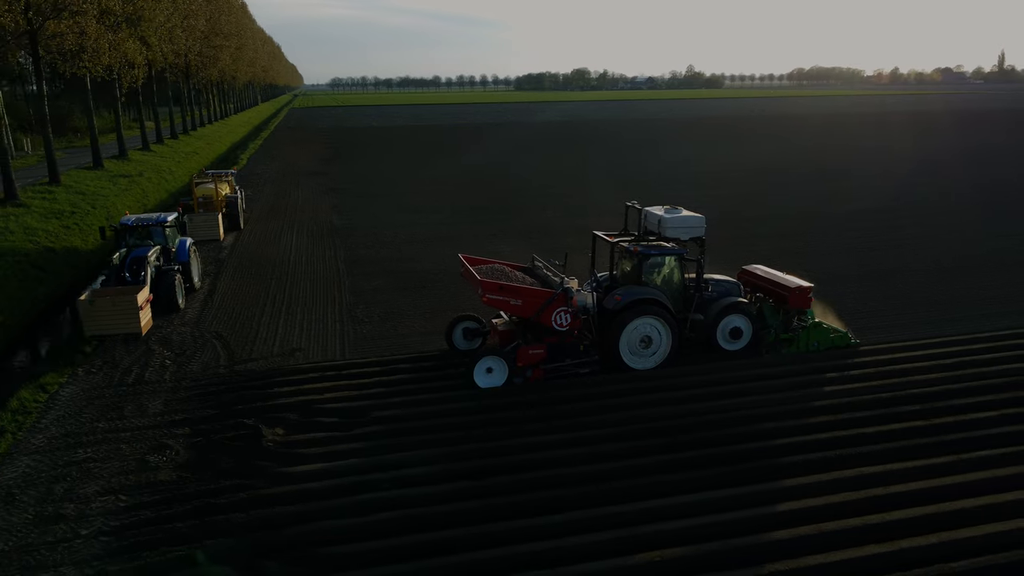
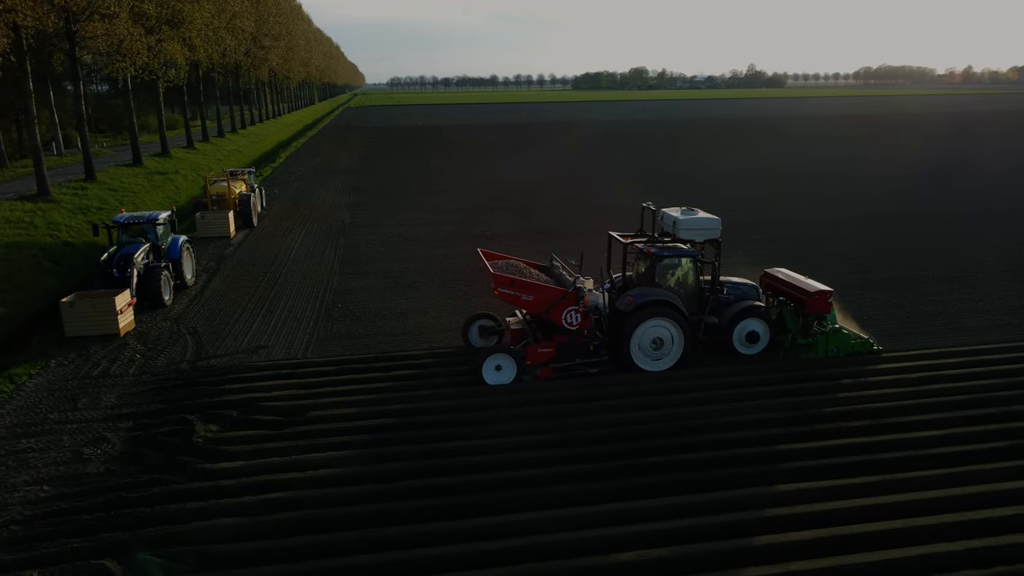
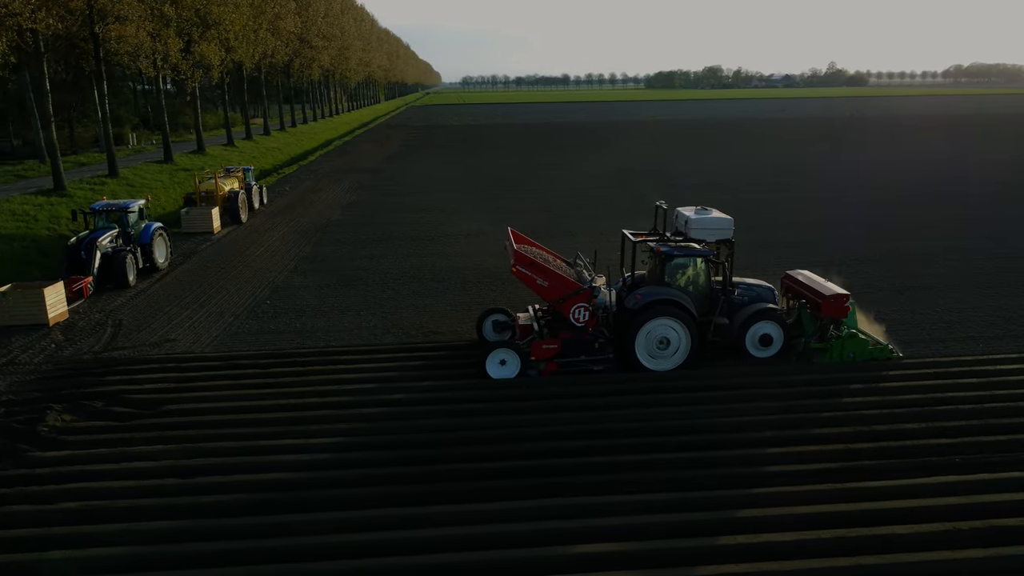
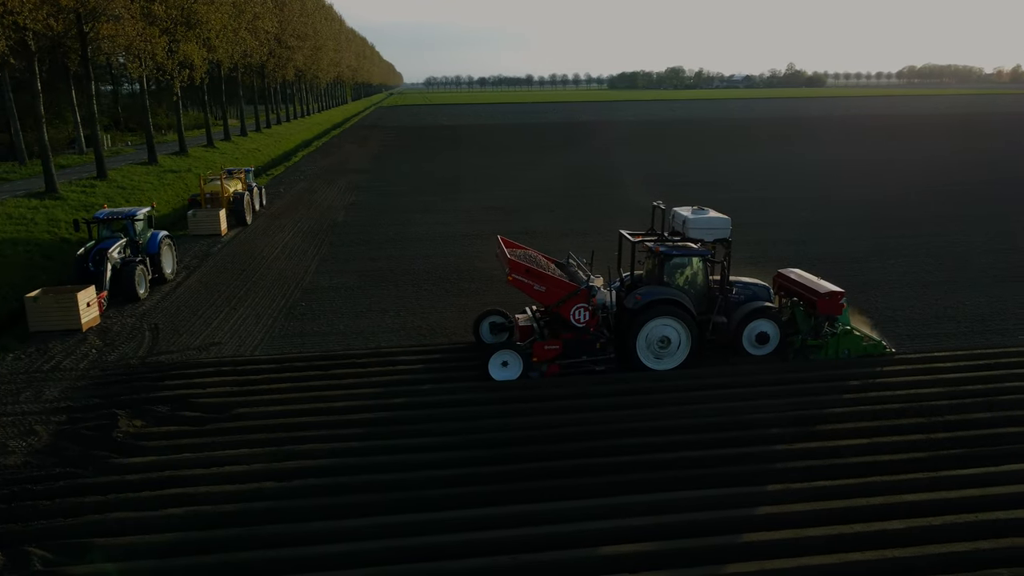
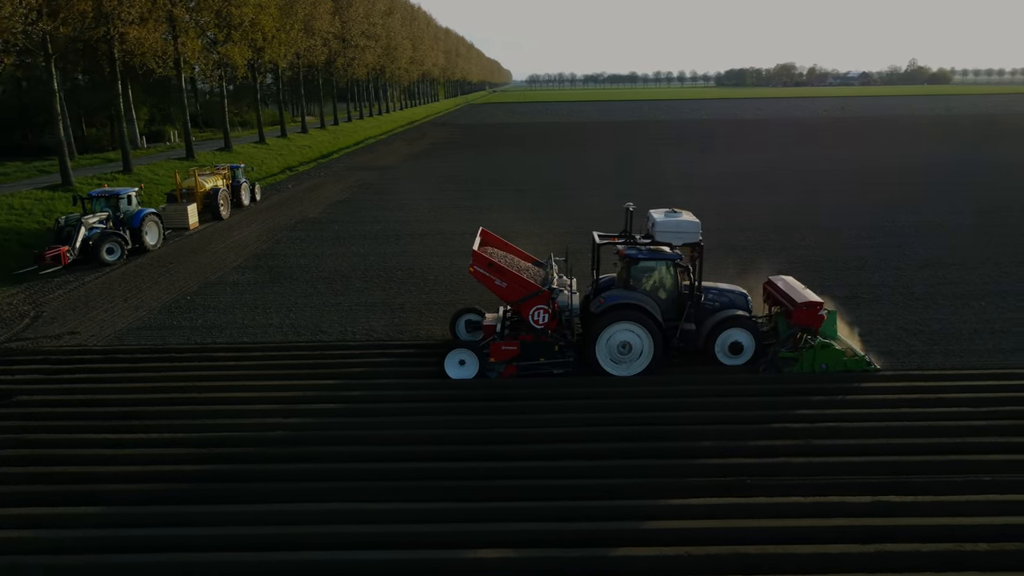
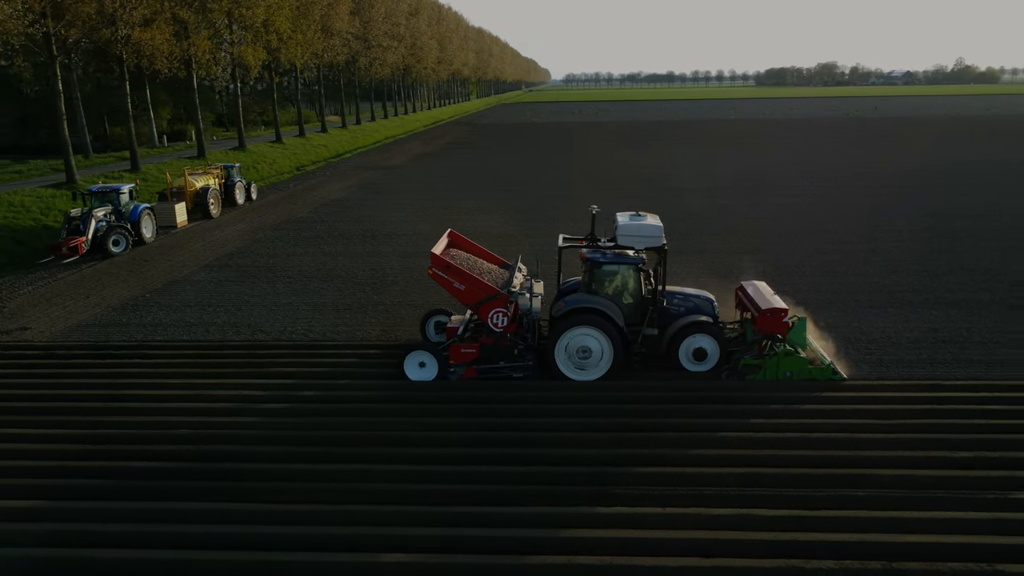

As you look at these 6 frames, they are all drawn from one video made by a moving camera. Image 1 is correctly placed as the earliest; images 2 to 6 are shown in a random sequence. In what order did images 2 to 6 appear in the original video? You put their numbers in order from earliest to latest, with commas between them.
2, 4, 3, 5, 6
